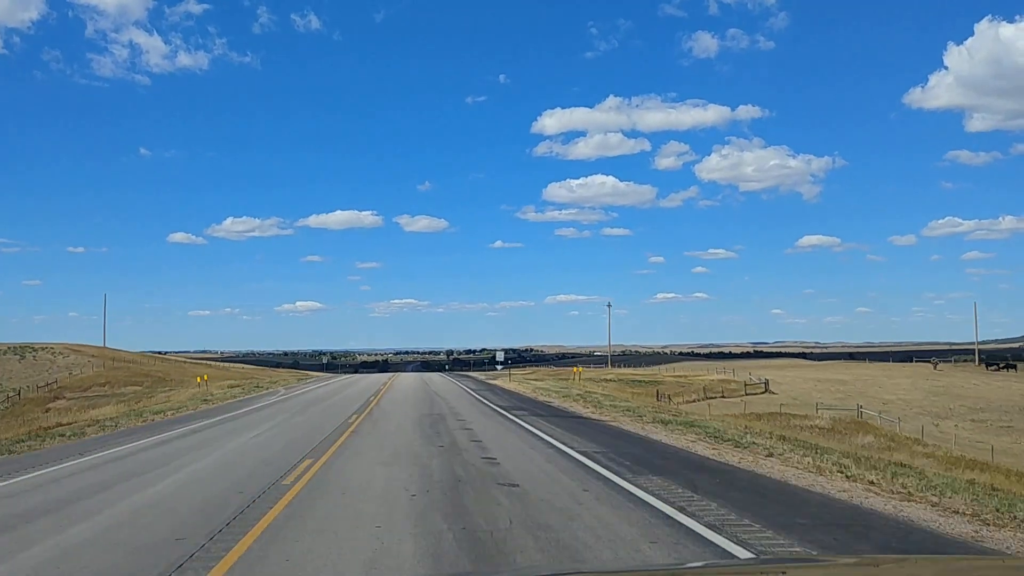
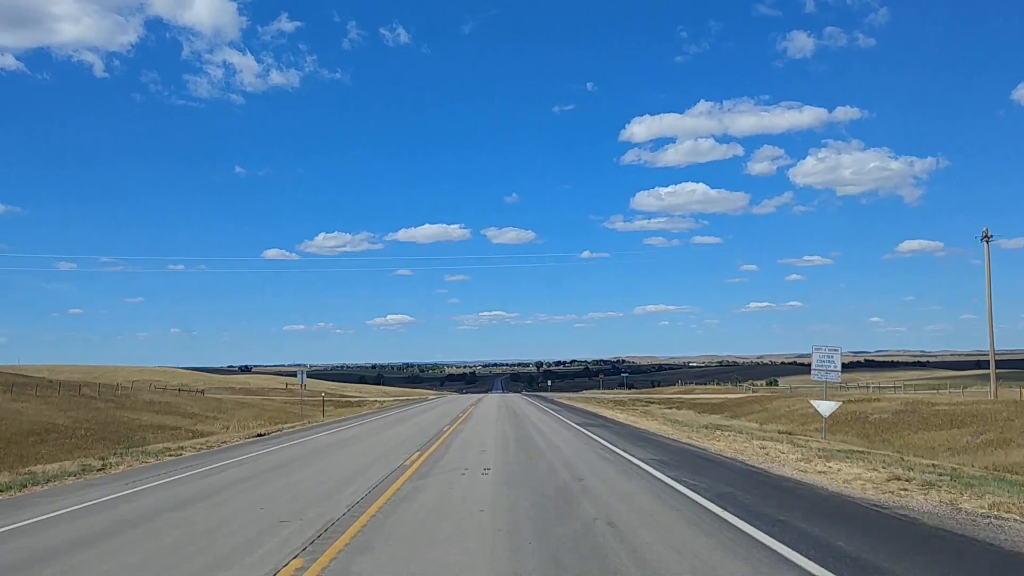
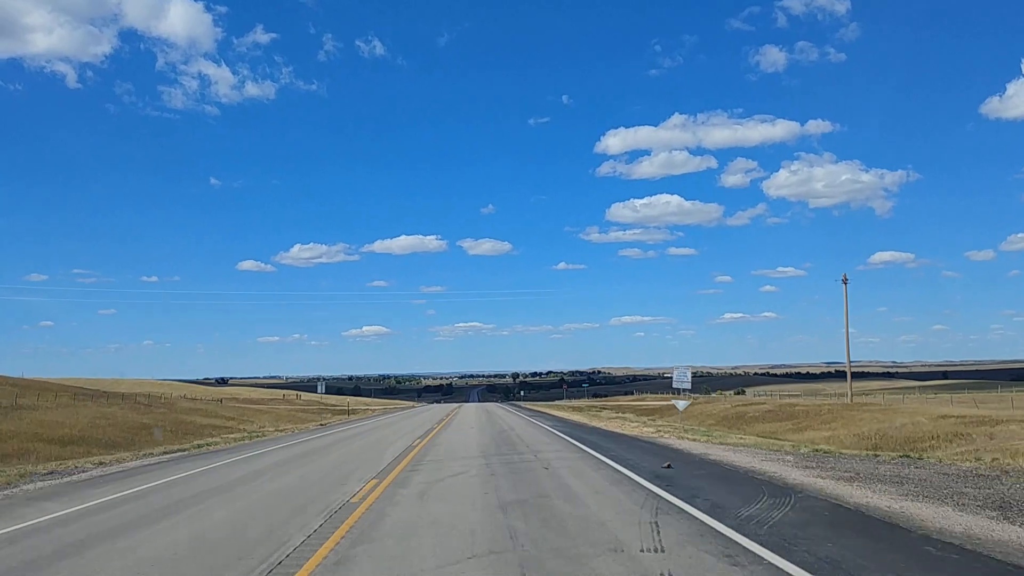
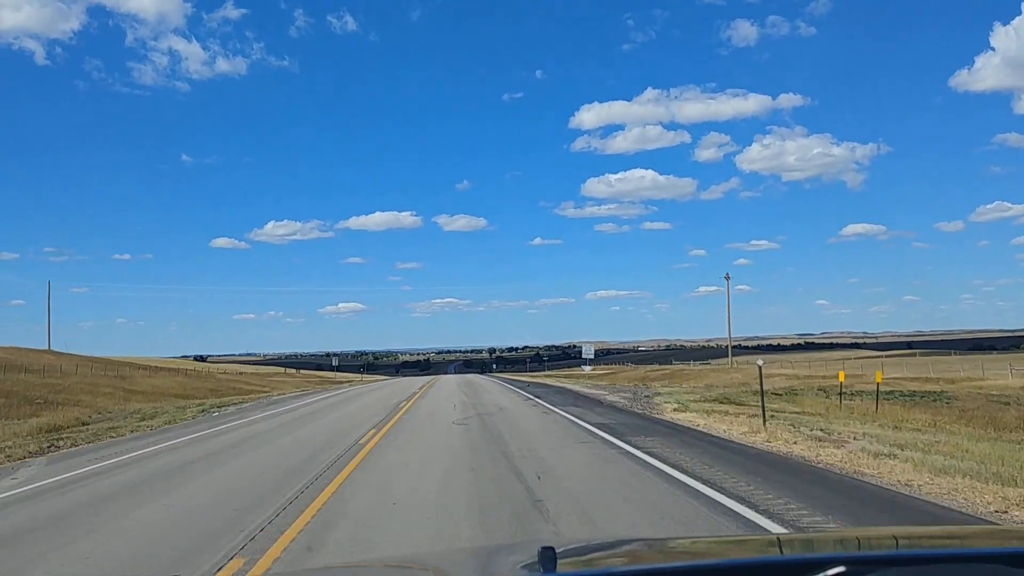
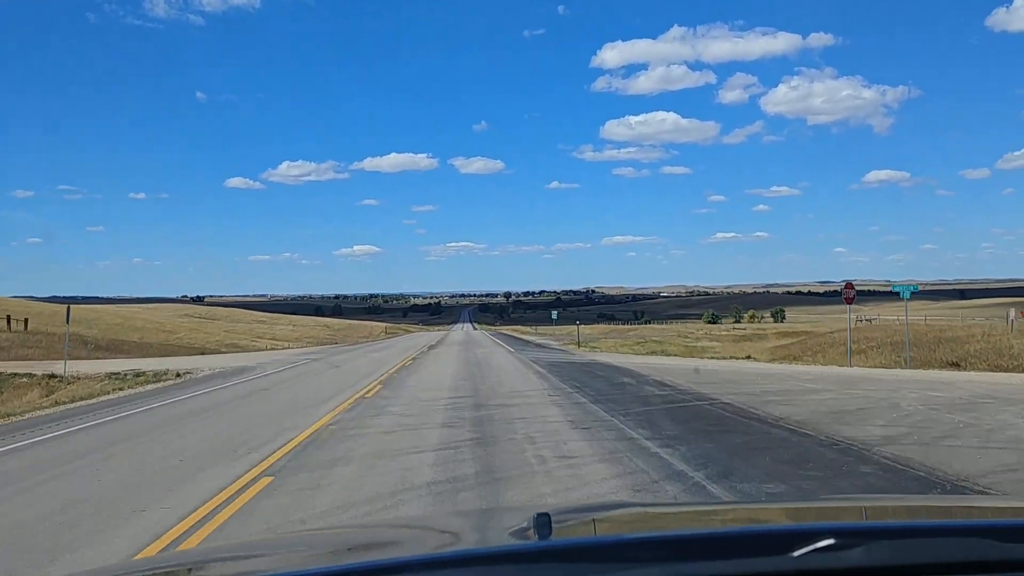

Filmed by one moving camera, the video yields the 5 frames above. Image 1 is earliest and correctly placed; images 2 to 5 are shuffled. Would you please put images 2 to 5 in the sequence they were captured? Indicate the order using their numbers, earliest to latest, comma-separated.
4, 3, 2, 5
